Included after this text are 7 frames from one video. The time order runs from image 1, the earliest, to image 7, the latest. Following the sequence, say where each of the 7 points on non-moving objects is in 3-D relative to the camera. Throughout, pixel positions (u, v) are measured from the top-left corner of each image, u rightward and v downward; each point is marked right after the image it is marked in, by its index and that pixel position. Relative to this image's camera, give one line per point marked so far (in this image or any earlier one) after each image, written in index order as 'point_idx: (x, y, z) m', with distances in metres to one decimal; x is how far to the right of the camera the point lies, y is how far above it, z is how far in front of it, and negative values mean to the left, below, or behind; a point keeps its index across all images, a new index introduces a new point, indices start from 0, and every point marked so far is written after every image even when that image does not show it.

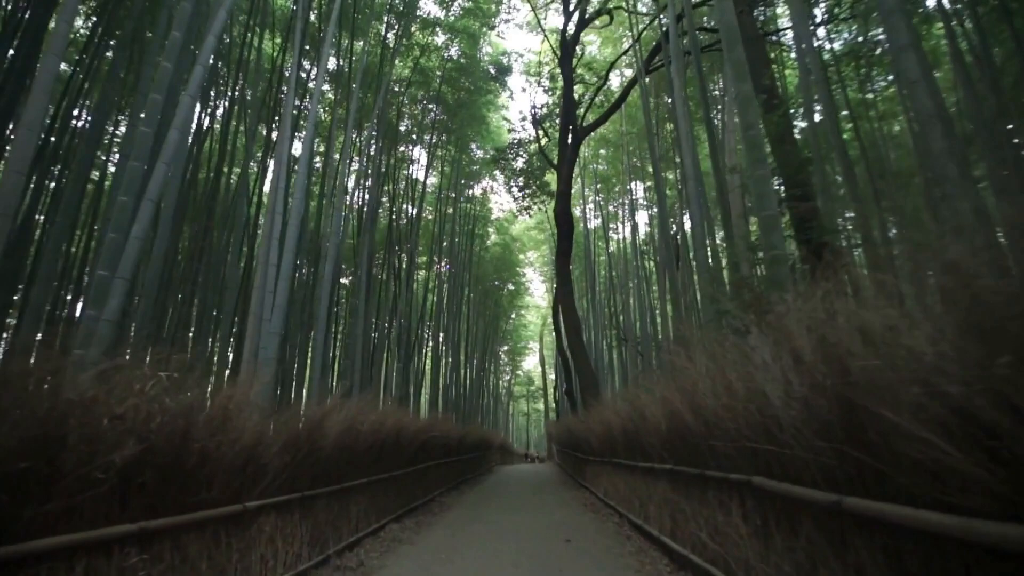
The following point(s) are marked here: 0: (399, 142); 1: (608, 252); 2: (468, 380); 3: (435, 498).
0: (-1.8, +2.2, +10.1) m
1: (+2.0, +0.7, +13.0) m
2: (-1.3, -2.5, +16.6) m
3: (-0.9, -2.3, +6.8) m
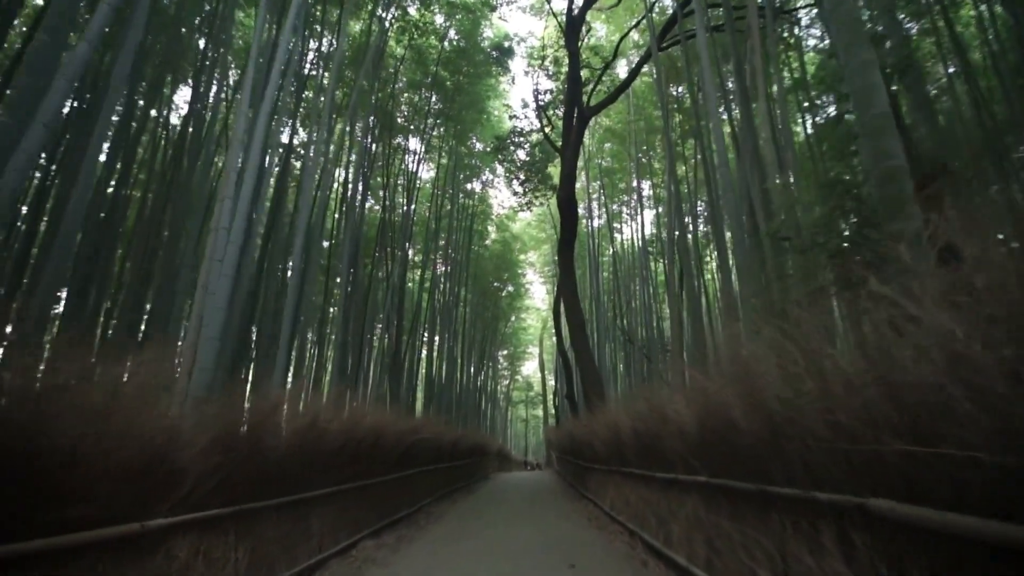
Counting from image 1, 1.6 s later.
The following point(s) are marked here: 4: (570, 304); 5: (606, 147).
0: (-1.8, +2.3, +9.5) m
1: (+2.0, +0.7, +12.4) m
2: (-1.3, -2.5, +16.0) m
3: (-0.9, -2.2, +6.2) m
4: (+0.7, -0.2, +7.3) m
5: (+1.9, +2.8, +12.7) m
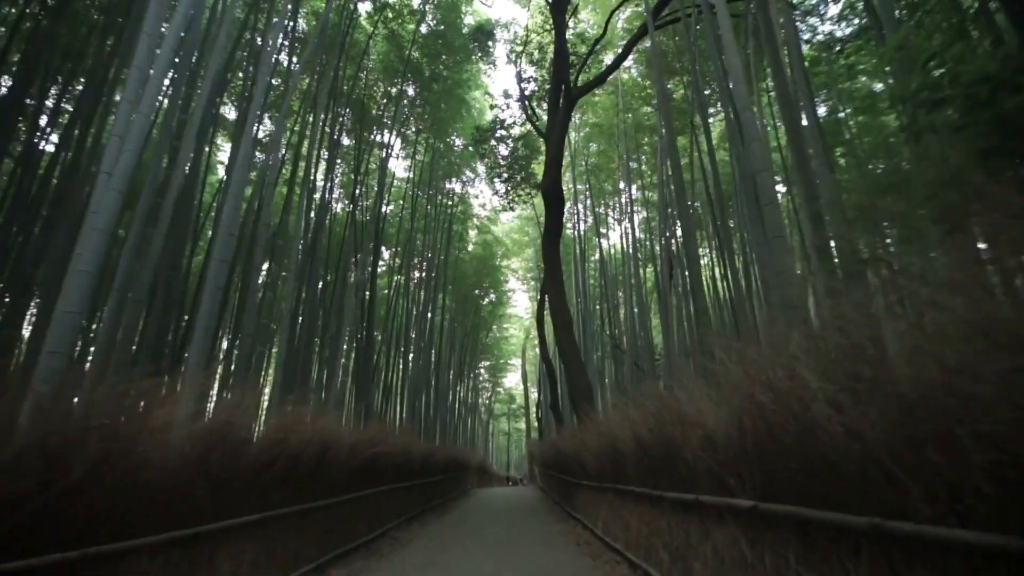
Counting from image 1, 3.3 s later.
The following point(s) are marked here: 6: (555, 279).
0: (-2.0, +2.3, +8.8) m
1: (+1.6, +0.6, +11.8) m
2: (-1.8, -2.6, +15.2) m
3: (-1.1, -2.1, +5.5) m
4: (+0.5, -0.2, +6.6) m
5: (+1.5, +2.7, +12.1) m
6: (+0.5, +0.1, +6.8) m
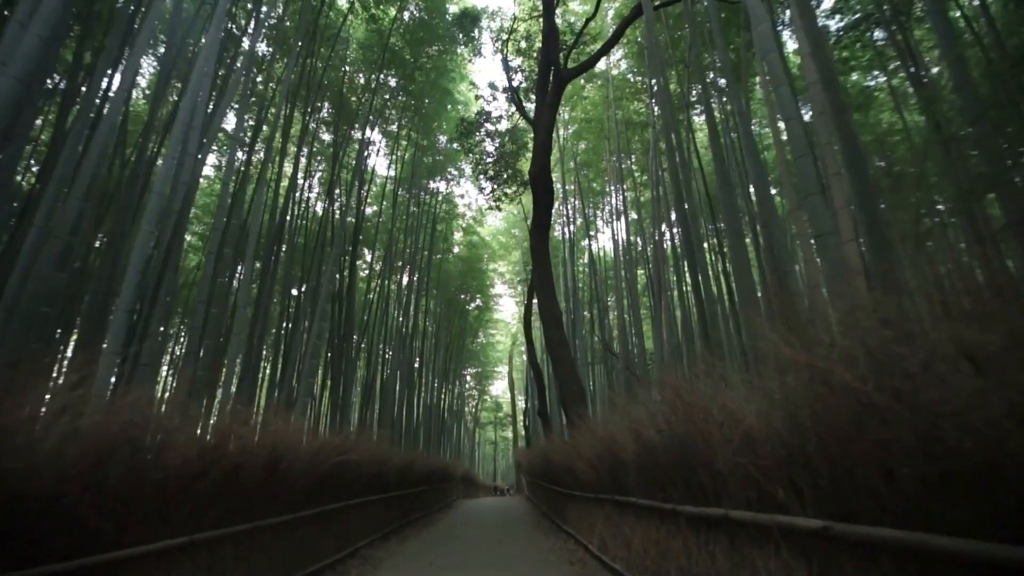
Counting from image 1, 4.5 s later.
0: (-2.2, +2.3, +8.4) m
1: (+1.4, +0.6, +11.4) m
2: (-2.1, -2.7, +14.7) m
3: (-1.2, -2.1, +5.0) m
4: (+0.3, -0.2, +6.2) m
5: (+1.3, +2.7, +11.7) m
6: (+0.3, +0.1, +6.4) m
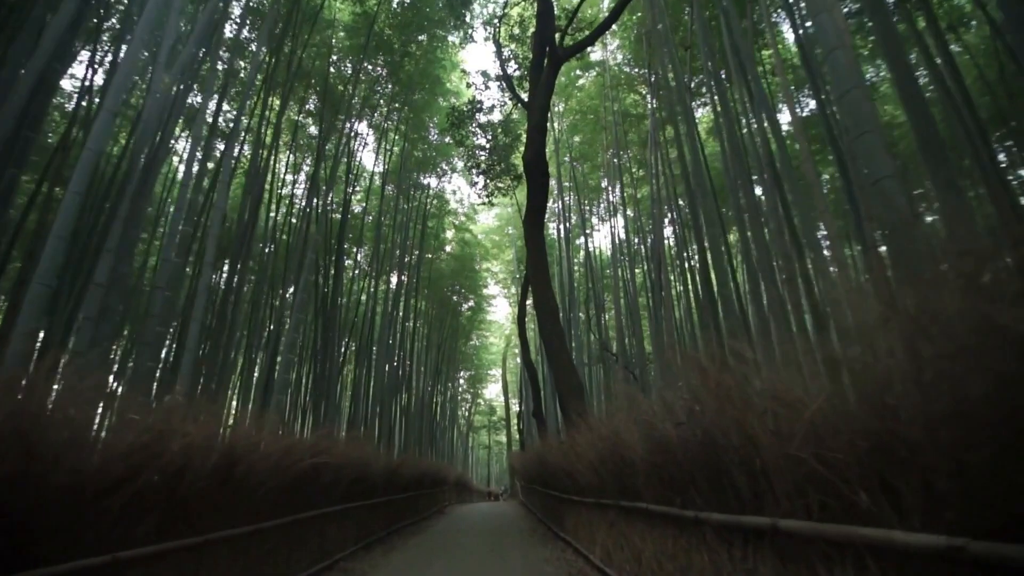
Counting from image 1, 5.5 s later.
0: (-2.3, +2.4, +8.0) m
1: (+1.3, +0.6, +11.1) m
2: (-2.2, -2.7, +14.3) m
3: (-1.3, -2.0, +4.6) m
4: (+0.3, -0.1, +5.8) m
5: (+1.1, +2.7, +11.4) m
6: (+0.2, +0.2, +6.0) m
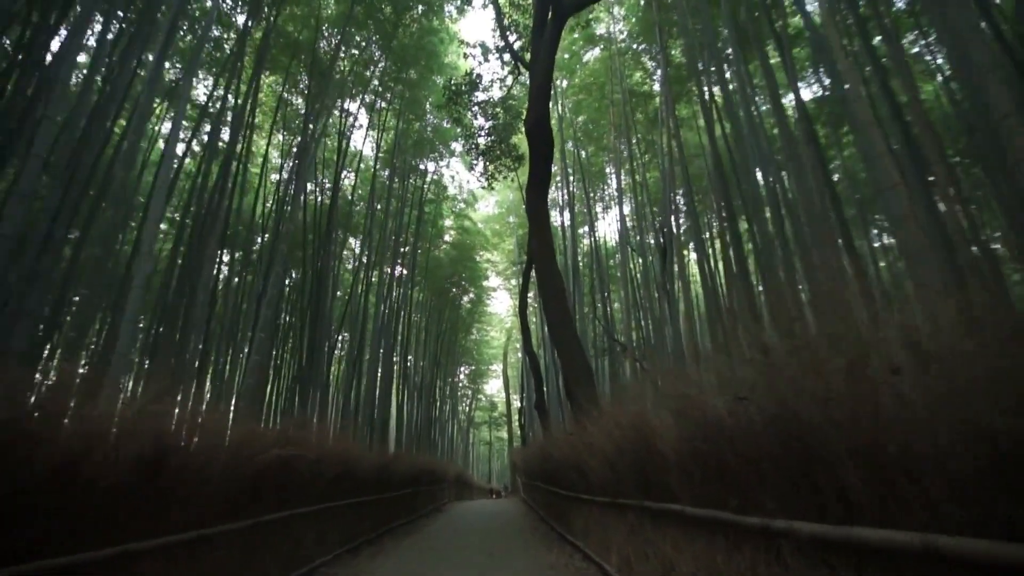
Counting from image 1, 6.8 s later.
0: (-2.3, +2.6, +7.5) m
1: (+1.3, +0.8, +10.6) m
2: (-2.2, -2.5, +13.8) m
3: (-1.3, -1.8, +4.1) m
4: (+0.3, +0.1, +5.4) m
5: (+1.2, +2.9, +10.9) m
6: (+0.3, +0.4, +5.5) m
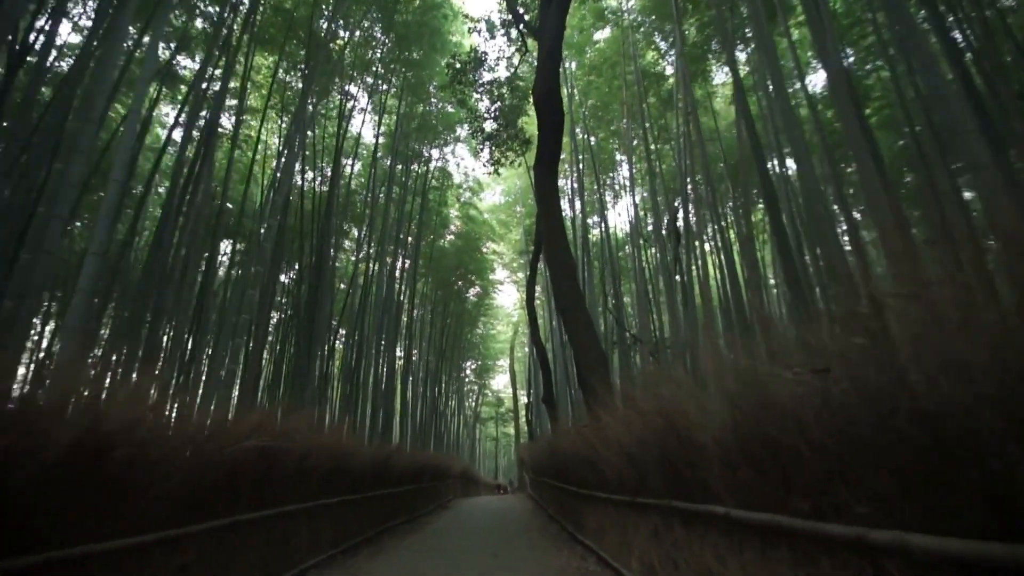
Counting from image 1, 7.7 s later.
0: (-2.2, +2.7, +7.2) m
1: (+1.4, +1.0, +10.2) m
2: (-2.0, -2.3, +13.5) m
3: (-1.2, -1.7, +3.8) m
4: (+0.3, +0.2, +5.0) m
5: (+1.3, +3.1, +10.5) m
6: (+0.3, +0.5, +5.2) m
